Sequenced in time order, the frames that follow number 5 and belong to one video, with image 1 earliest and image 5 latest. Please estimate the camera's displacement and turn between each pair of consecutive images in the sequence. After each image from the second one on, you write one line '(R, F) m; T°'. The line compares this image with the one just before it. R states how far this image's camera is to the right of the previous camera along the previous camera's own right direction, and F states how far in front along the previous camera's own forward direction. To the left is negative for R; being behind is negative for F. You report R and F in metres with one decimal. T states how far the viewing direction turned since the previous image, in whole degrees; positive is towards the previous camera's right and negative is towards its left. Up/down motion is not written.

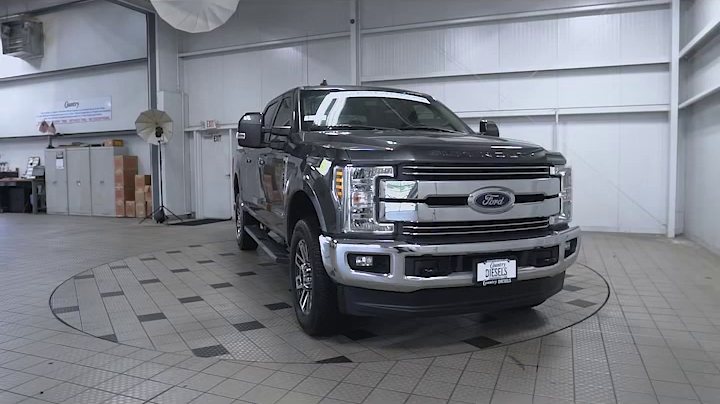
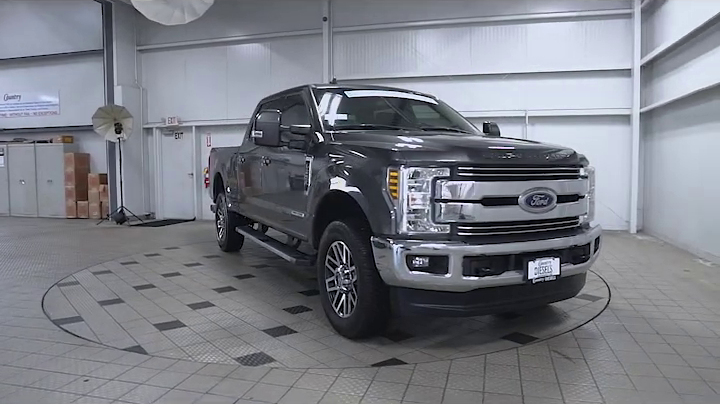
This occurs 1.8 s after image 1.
(-0.8, +0.1) m; +7°
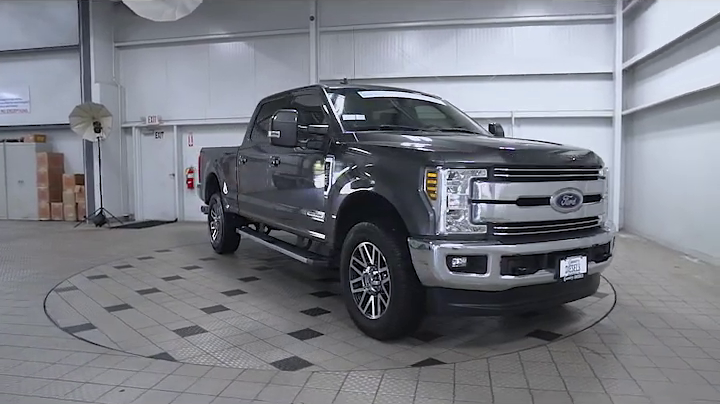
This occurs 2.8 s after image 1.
(-0.5, 0.0) m; +4°
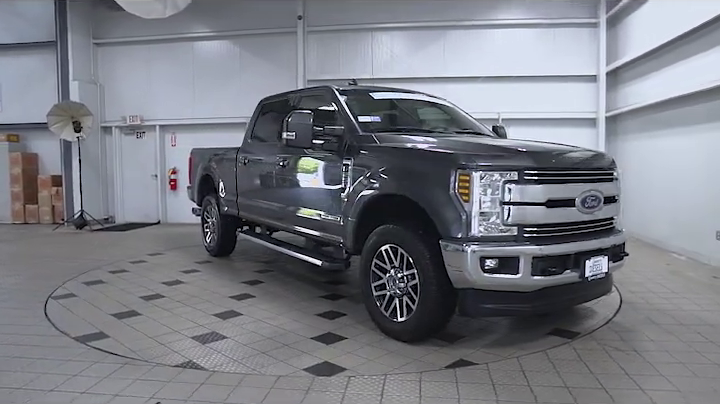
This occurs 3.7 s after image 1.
(-0.4, 0.0) m; +4°
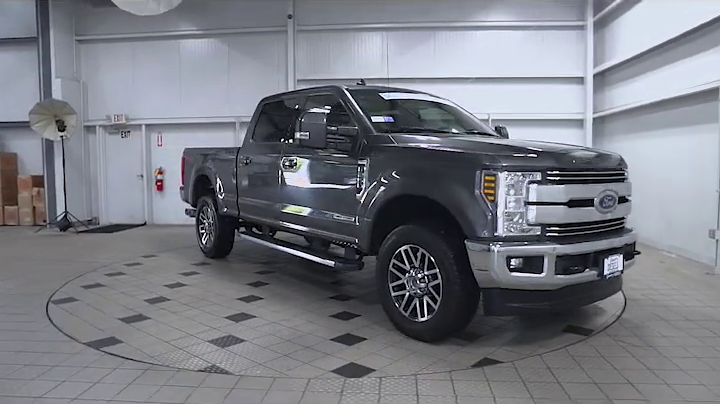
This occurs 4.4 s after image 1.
(-0.4, 0.0) m; +3°
